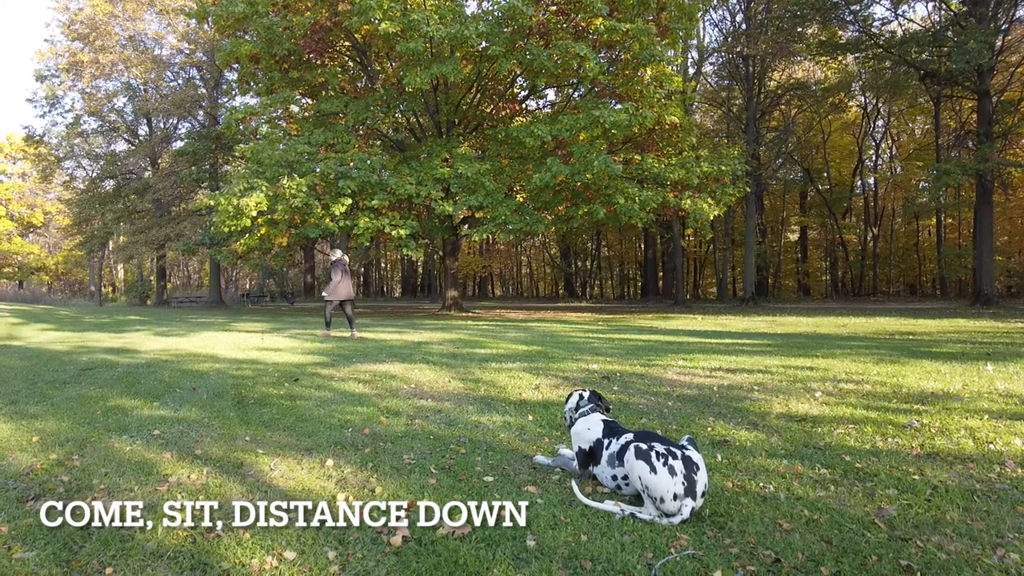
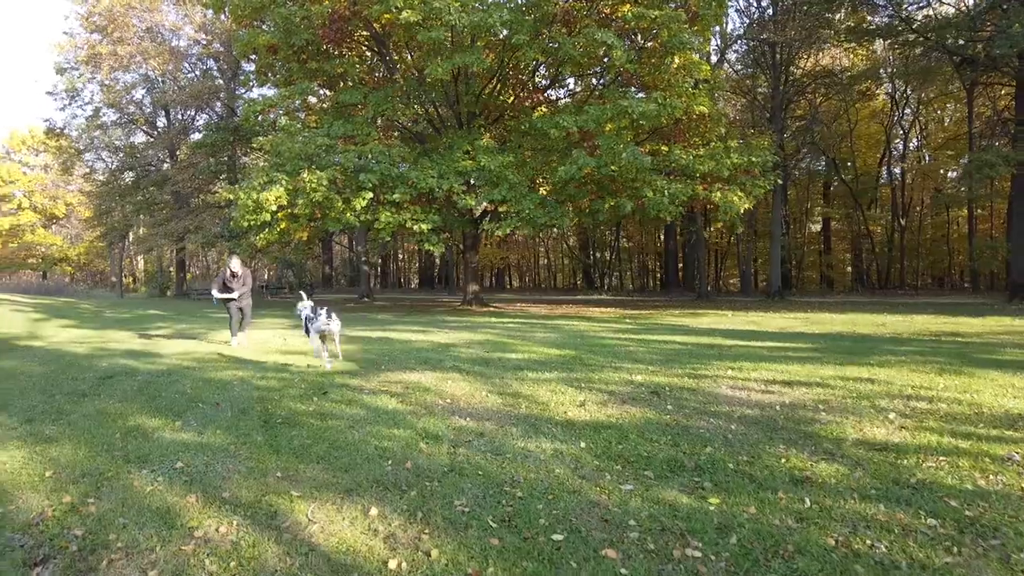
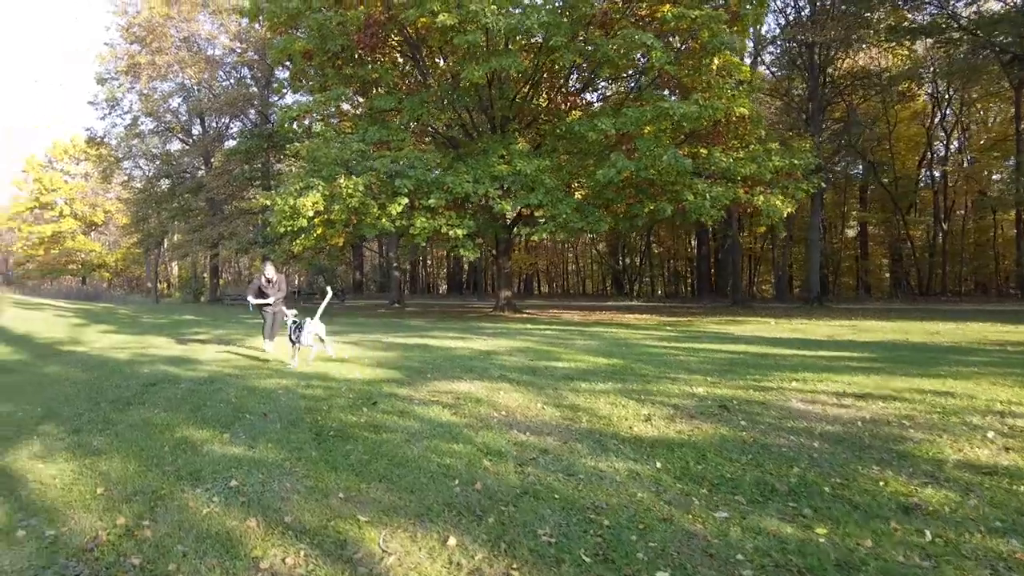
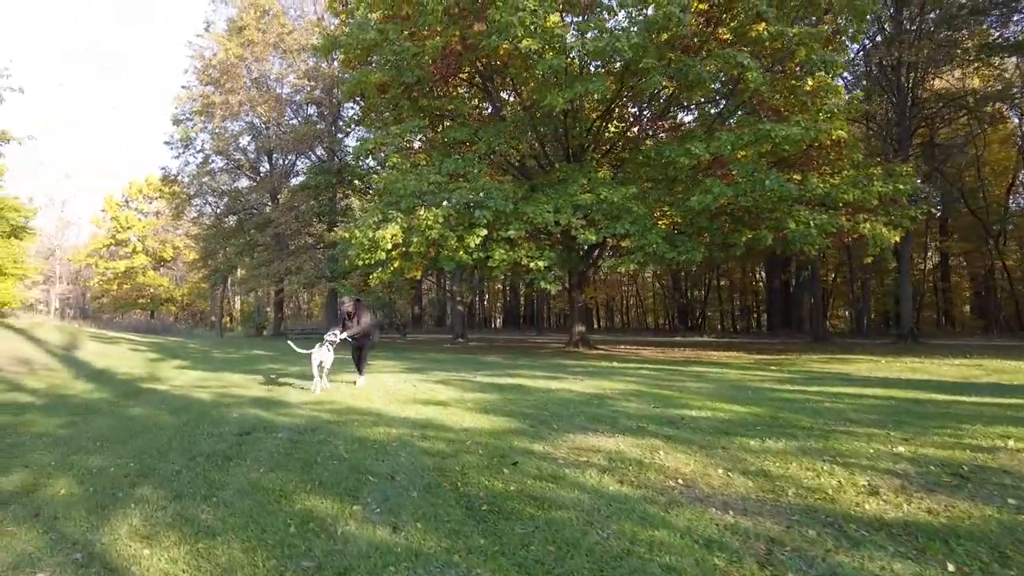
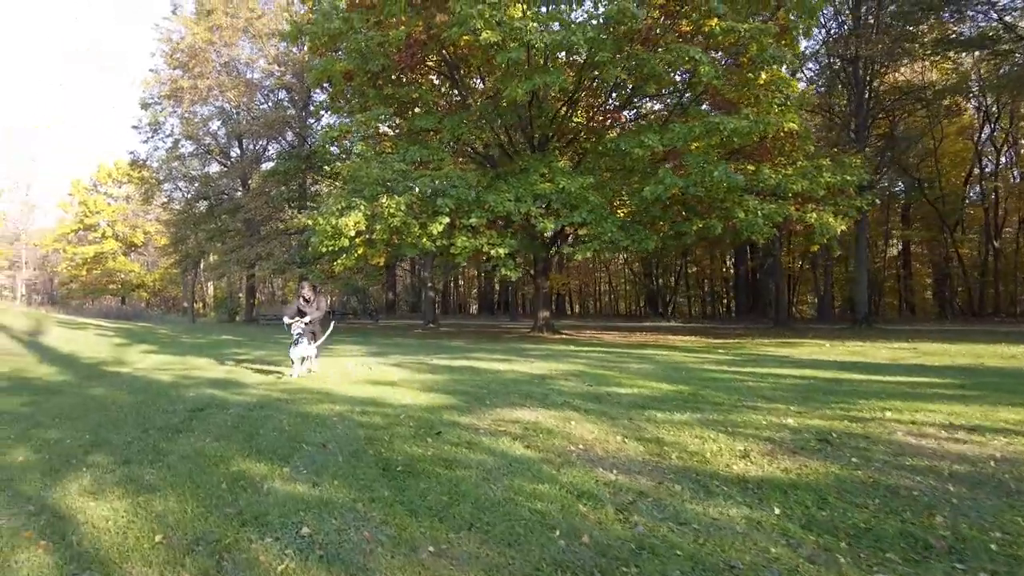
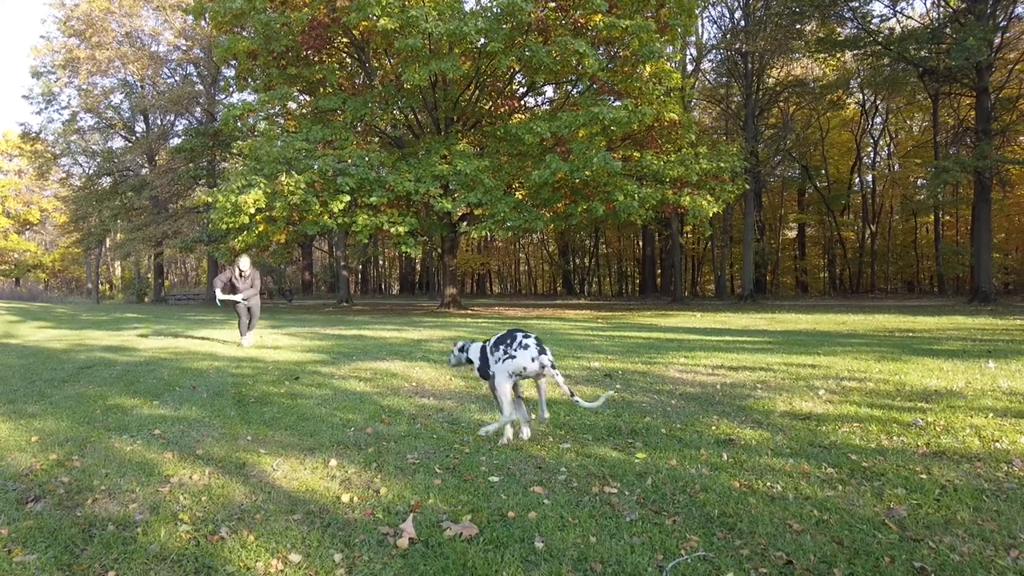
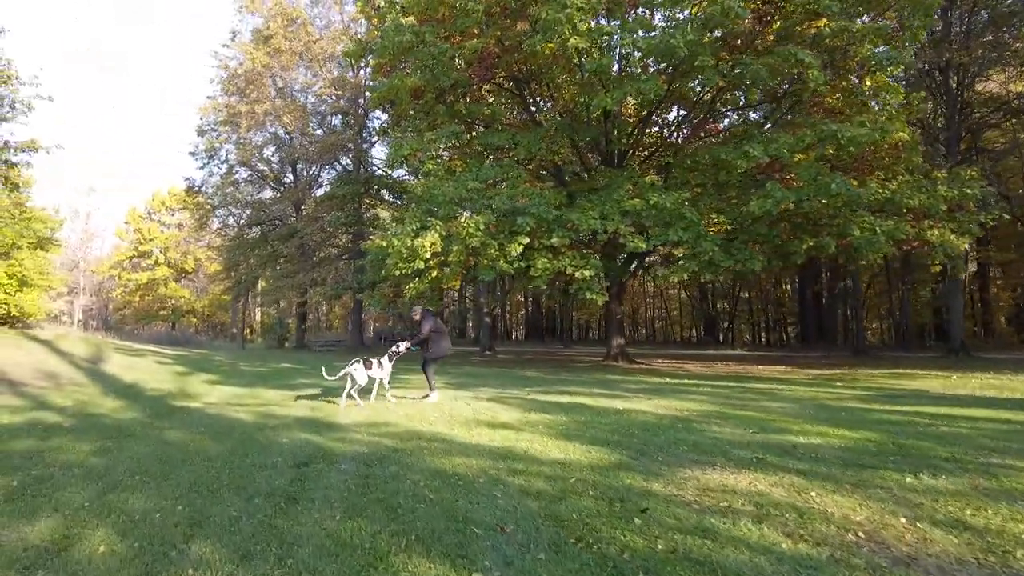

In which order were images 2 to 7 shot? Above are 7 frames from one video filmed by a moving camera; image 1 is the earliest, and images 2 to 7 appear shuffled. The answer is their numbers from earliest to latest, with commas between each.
6, 2, 3, 5, 4, 7
